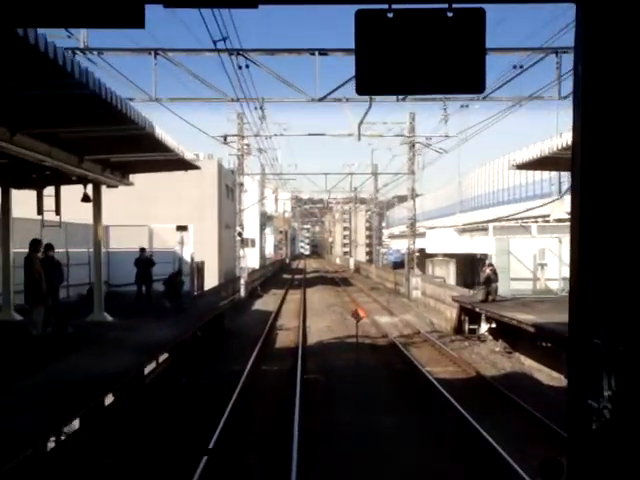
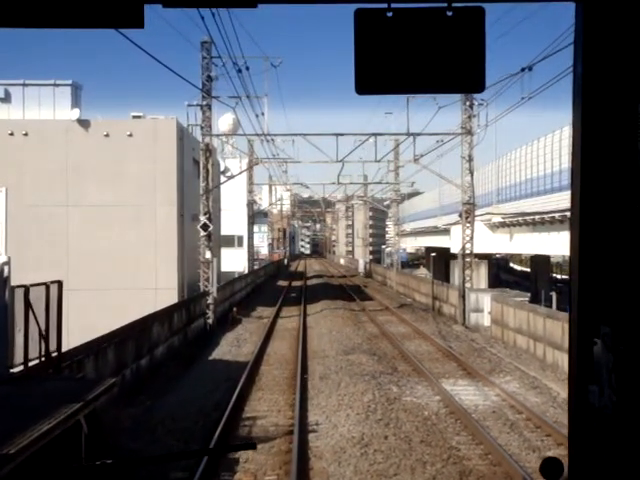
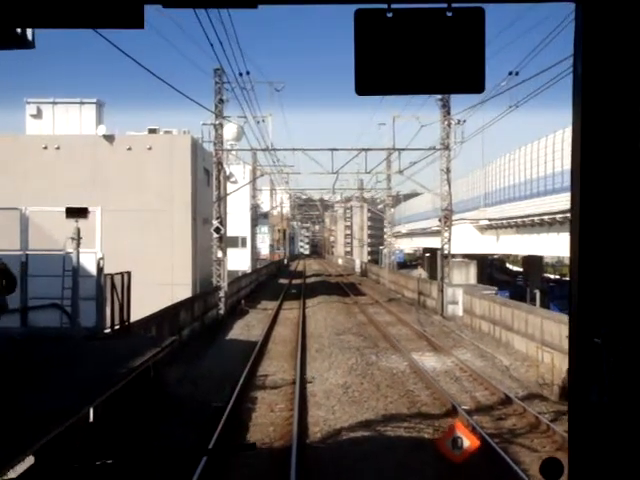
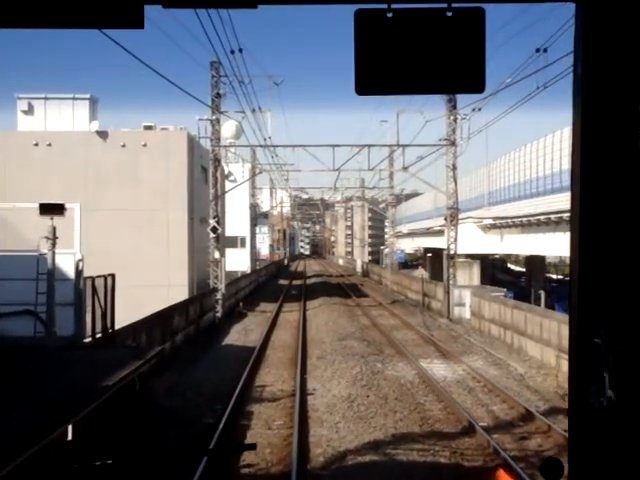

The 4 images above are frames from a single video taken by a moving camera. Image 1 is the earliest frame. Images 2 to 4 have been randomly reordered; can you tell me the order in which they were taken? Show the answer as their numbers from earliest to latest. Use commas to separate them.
3, 4, 2
